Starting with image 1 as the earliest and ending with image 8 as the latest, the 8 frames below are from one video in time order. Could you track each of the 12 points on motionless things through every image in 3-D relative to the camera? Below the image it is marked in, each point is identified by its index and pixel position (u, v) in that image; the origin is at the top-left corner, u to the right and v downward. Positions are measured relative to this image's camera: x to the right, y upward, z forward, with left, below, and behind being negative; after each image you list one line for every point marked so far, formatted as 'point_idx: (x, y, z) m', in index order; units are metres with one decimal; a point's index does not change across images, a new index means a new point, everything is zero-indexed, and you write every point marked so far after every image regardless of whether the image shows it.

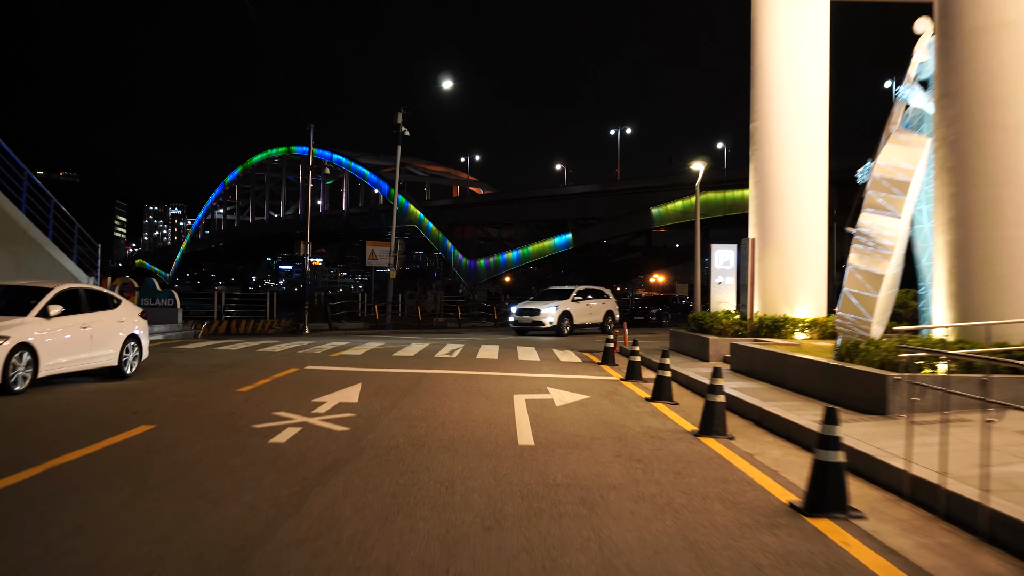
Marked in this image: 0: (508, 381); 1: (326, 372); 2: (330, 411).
0: (0.0, -1.4, +13.8) m
1: (-2.9, -1.3, +14.4) m
2: (-1.9, -1.3, +9.7) m
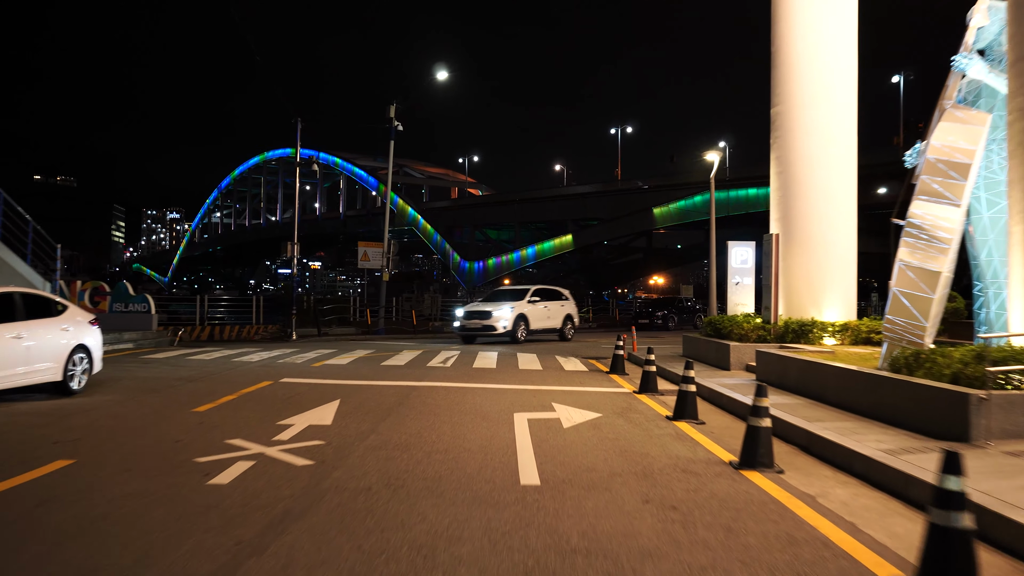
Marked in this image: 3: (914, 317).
0: (0.0, -1.4, +12.2) m
1: (-2.9, -1.3, +12.8) m
2: (-1.9, -1.3, +8.2) m
3: (+4.4, -0.3, +10.3) m
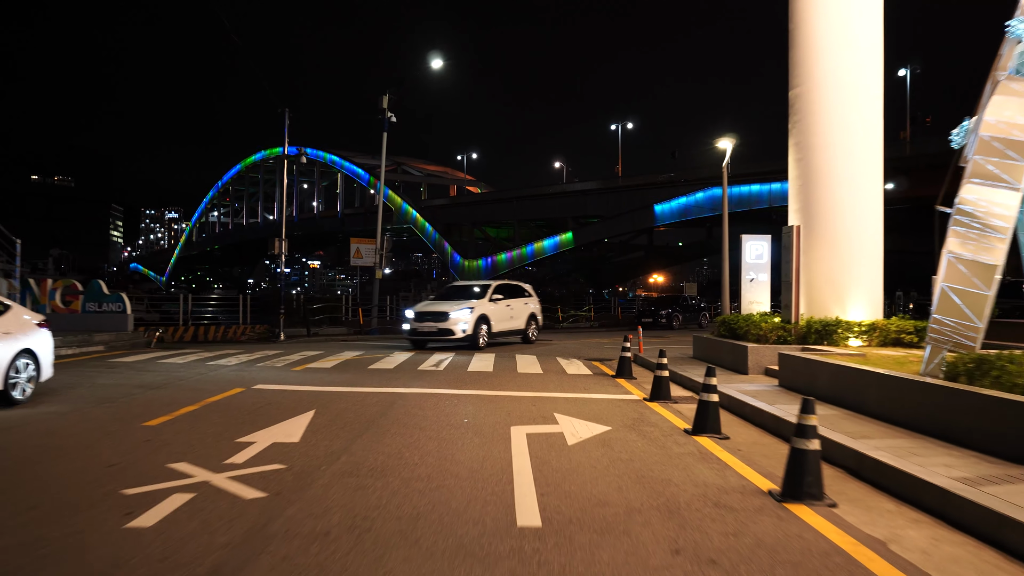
0: (-0.1, -1.4, +10.9) m
1: (-2.9, -1.3, +11.6) m
2: (-1.9, -1.3, +6.9) m
3: (+4.4, -0.3, +9.0) m
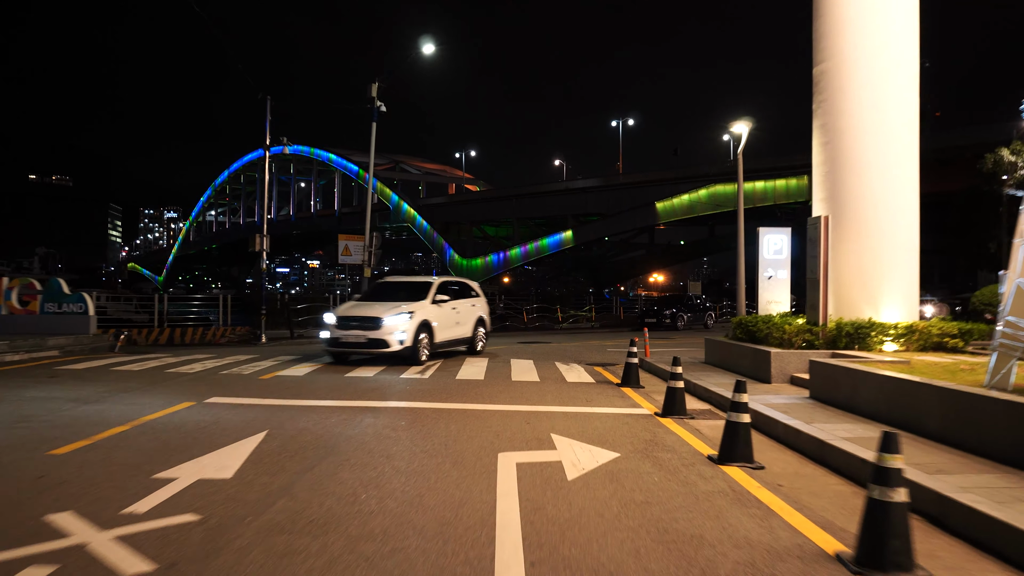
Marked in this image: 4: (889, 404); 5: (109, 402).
0: (-0.2, -1.3, +9.4) m
1: (-3.0, -1.3, +10.0) m
2: (-2.0, -1.3, +5.4) m
3: (+4.3, -0.2, +7.5) m
4: (+3.5, -1.1, +8.5) m
5: (-4.4, -1.3, +10.2) m
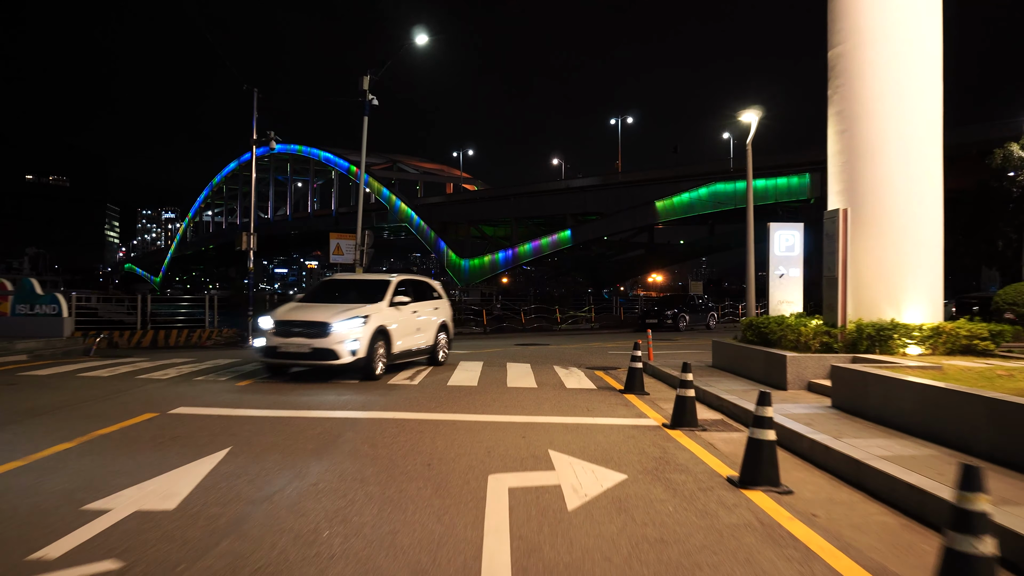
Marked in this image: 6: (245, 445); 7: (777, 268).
0: (-0.2, -1.3, +8.5) m
1: (-3.1, -1.3, +9.1) m
2: (-2.1, -1.3, +4.5) m
3: (+4.2, -0.2, +6.6) m
4: (+3.4, -1.1, +7.6) m
5: (-4.5, -1.3, +9.3) m
6: (-2.2, -1.3, +7.5) m
7: (+4.2, +0.3, +14.6) m
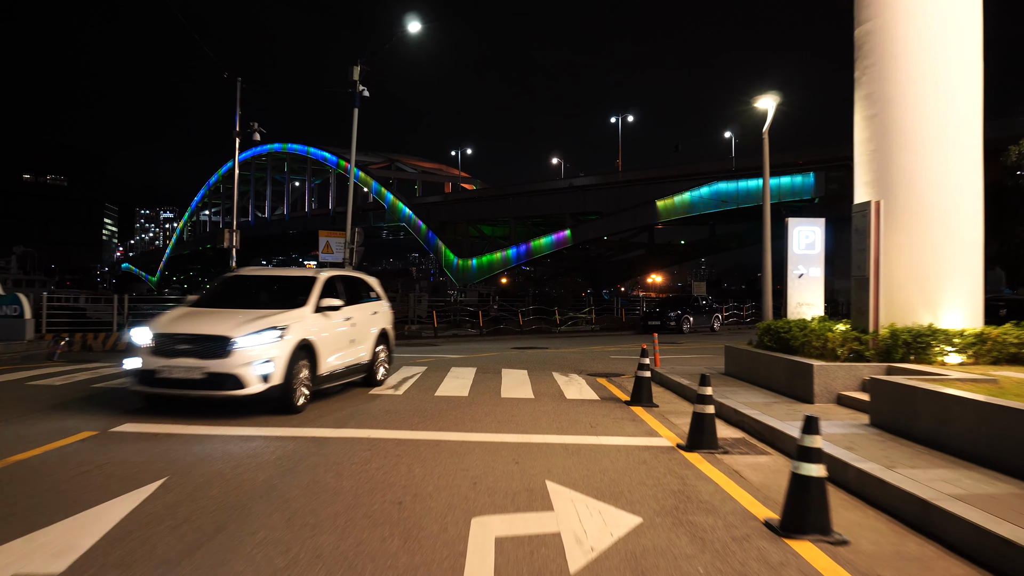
0: (-0.3, -1.3, +7.3) m
1: (-3.1, -1.3, +7.9) m
2: (-2.1, -1.3, +3.3) m
3: (+4.2, -0.2, +5.4) m
4: (+3.3, -1.1, +6.4) m
5: (-4.5, -1.2, +8.1) m
6: (-2.2, -1.3, +6.3) m
7: (+4.1, +0.3, +13.4) m
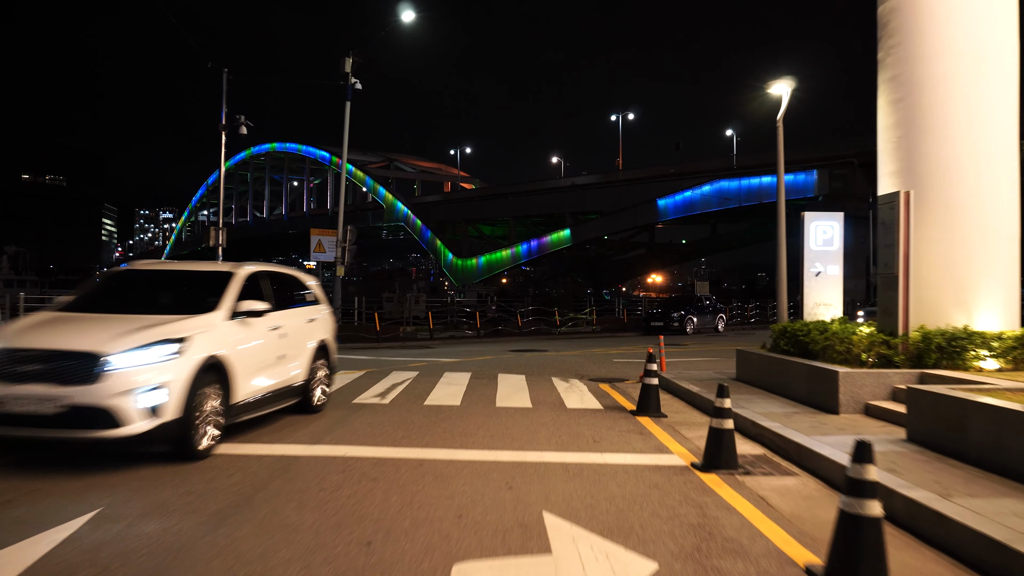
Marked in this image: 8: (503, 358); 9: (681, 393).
0: (-0.3, -1.3, +6.4) m
1: (-3.2, -1.3, +7.0) m
2: (-2.2, -1.3, +2.4) m
3: (+4.1, -0.2, +4.5) m
4: (+3.3, -1.1, +5.5) m
5: (-4.6, -1.3, +7.2) m
6: (-2.3, -1.3, +5.4) m
7: (+4.0, +0.3, +12.5) m
8: (-0.2, -1.3, +18.1) m
9: (+2.0, -1.2, +11.4) m
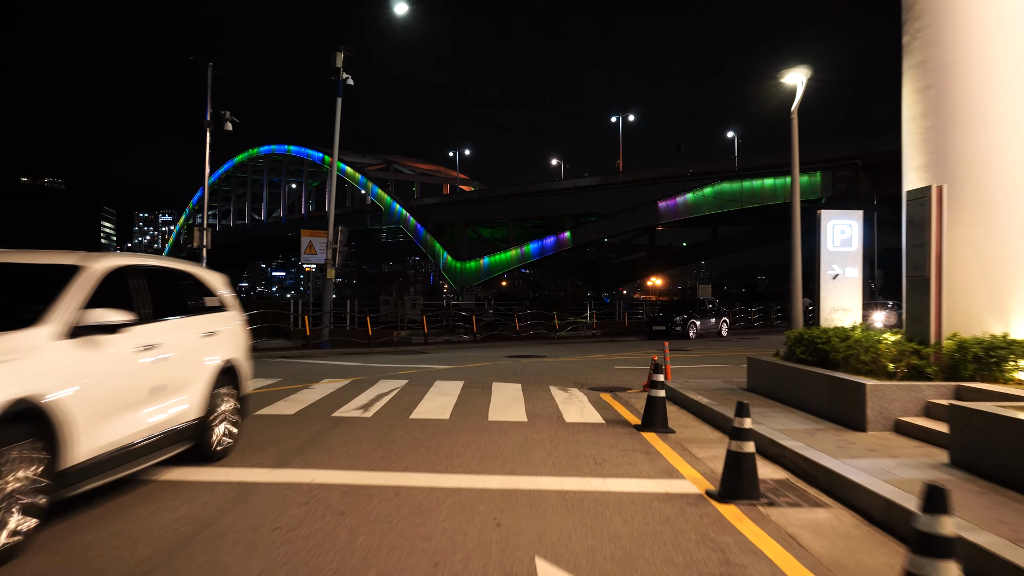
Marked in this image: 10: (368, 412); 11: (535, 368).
0: (-0.4, -1.4, +5.5) m
1: (-3.2, -1.3, +6.2) m
2: (-2.3, -1.3, +1.5) m
3: (+4.1, -0.3, +3.6) m
4: (+3.2, -1.1, +4.6) m
5: (-4.6, -1.3, +6.3) m
6: (-2.3, -1.3, +4.5) m
7: (+4.0, +0.3, +11.6) m
8: (-0.2, -1.4, +17.2) m
9: (+2.0, -1.3, +10.5) m
10: (-1.6, -1.3, +10.2) m
11: (+0.4, -1.4, +16.1) m
